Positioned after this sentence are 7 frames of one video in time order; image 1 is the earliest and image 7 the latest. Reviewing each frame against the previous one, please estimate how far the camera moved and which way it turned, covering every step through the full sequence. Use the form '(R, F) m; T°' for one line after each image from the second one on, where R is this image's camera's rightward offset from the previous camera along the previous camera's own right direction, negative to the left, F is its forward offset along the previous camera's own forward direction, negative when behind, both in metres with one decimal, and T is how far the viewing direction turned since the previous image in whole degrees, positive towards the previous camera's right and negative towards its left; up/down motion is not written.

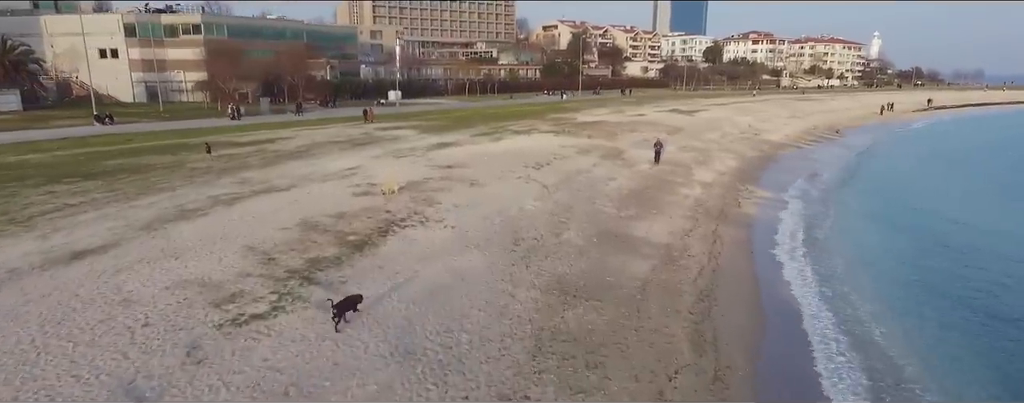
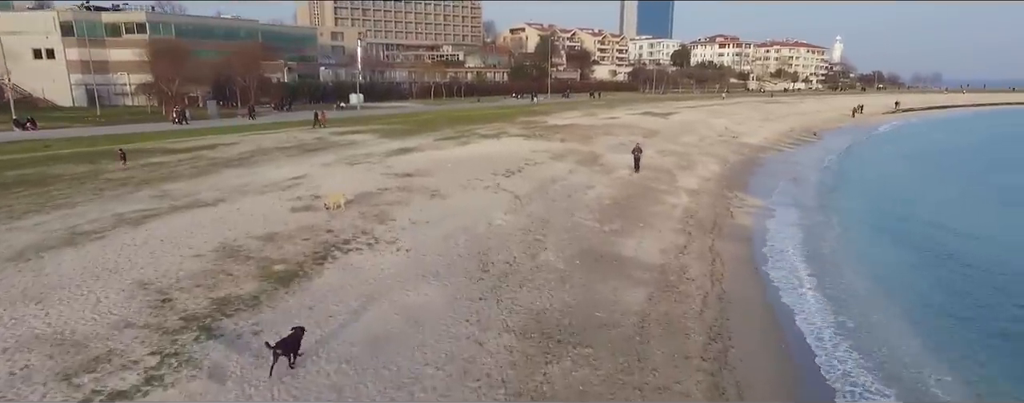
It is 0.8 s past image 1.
(0.0, +2.3) m; +3°
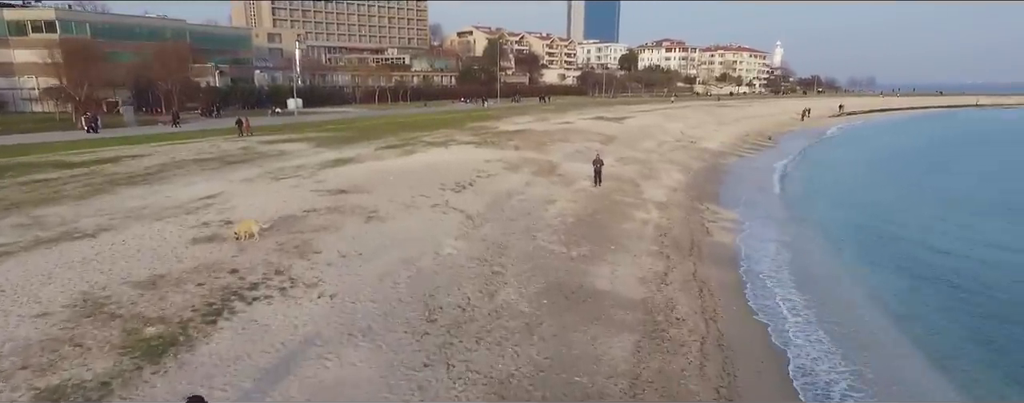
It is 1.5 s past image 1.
(0.0, +2.2) m; +5°
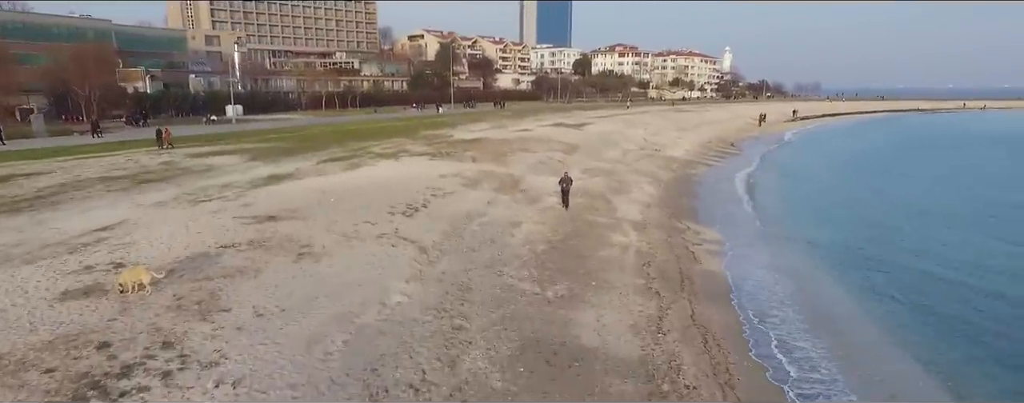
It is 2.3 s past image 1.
(-0.1, +2.2) m; +4°
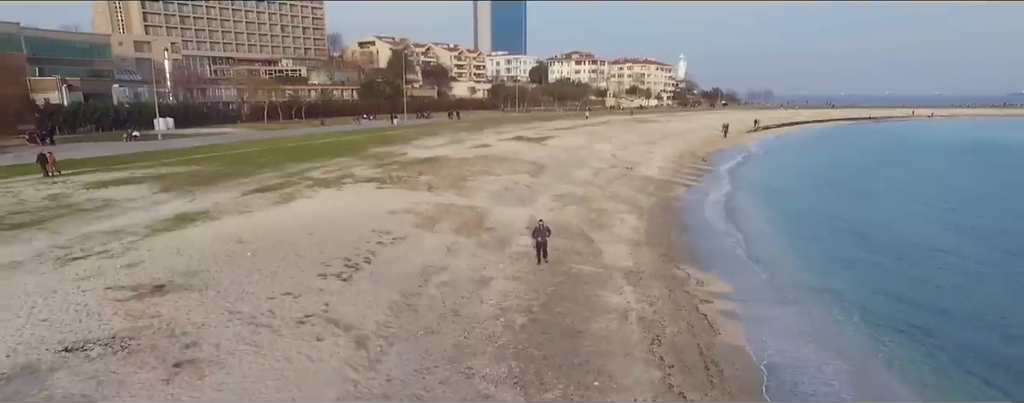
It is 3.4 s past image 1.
(-0.2, +3.1) m; +4°
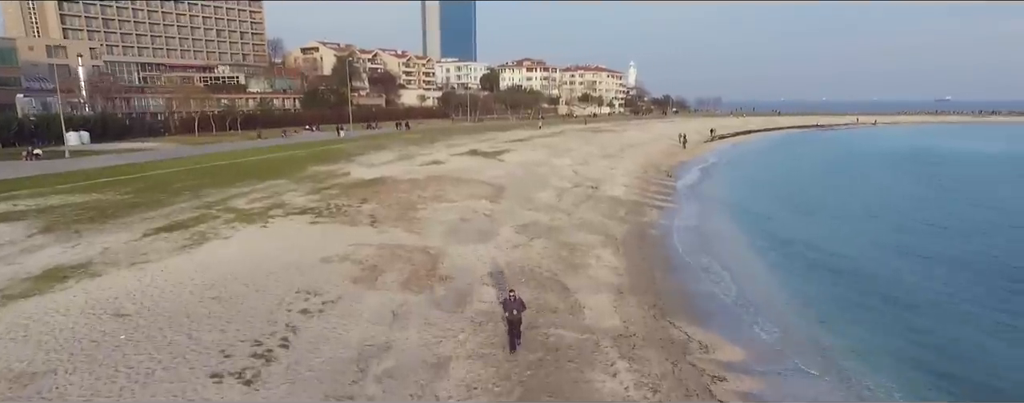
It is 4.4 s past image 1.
(-0.2, +2.8) m; +4°
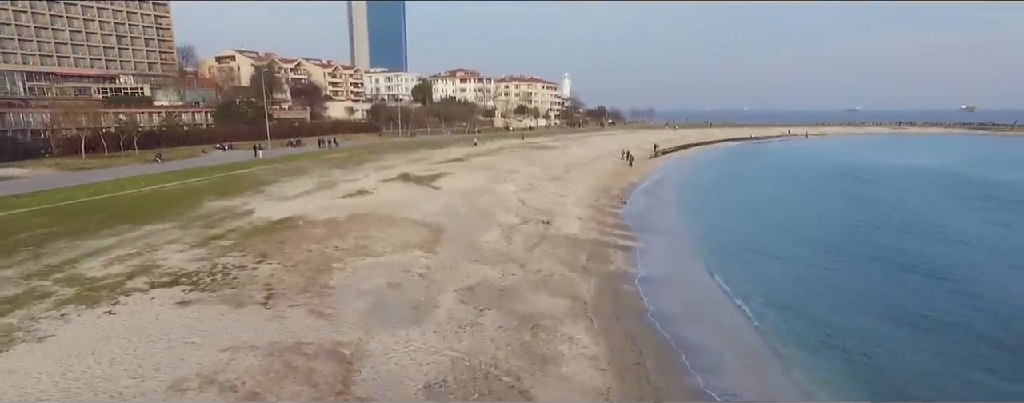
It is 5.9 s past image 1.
(-0.2, +4.1) m; +6°
